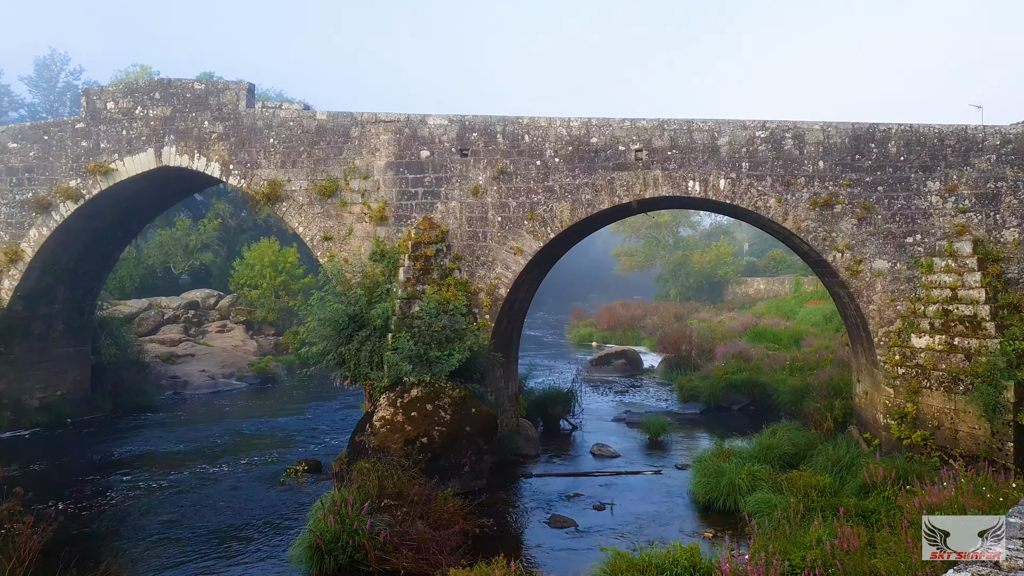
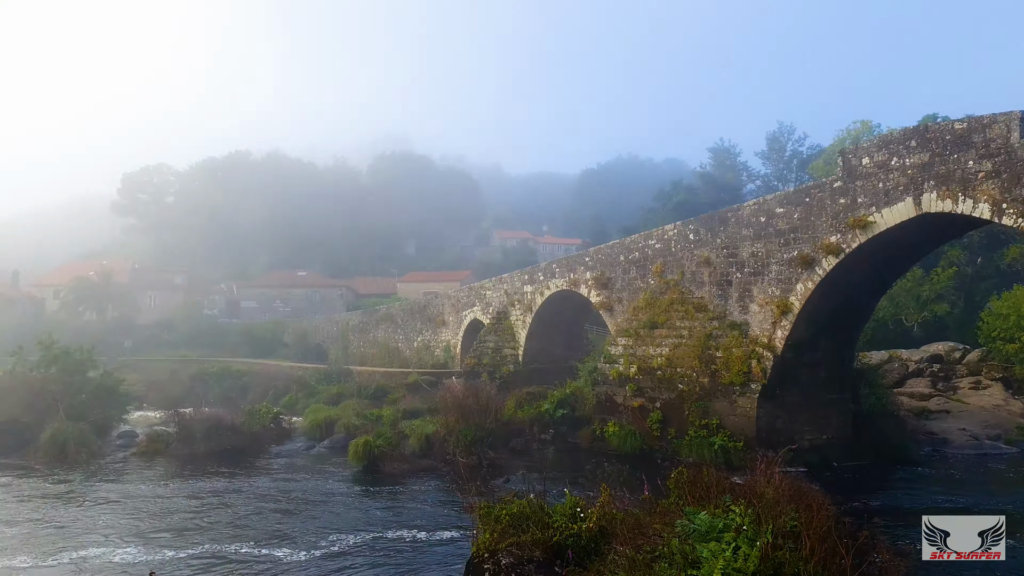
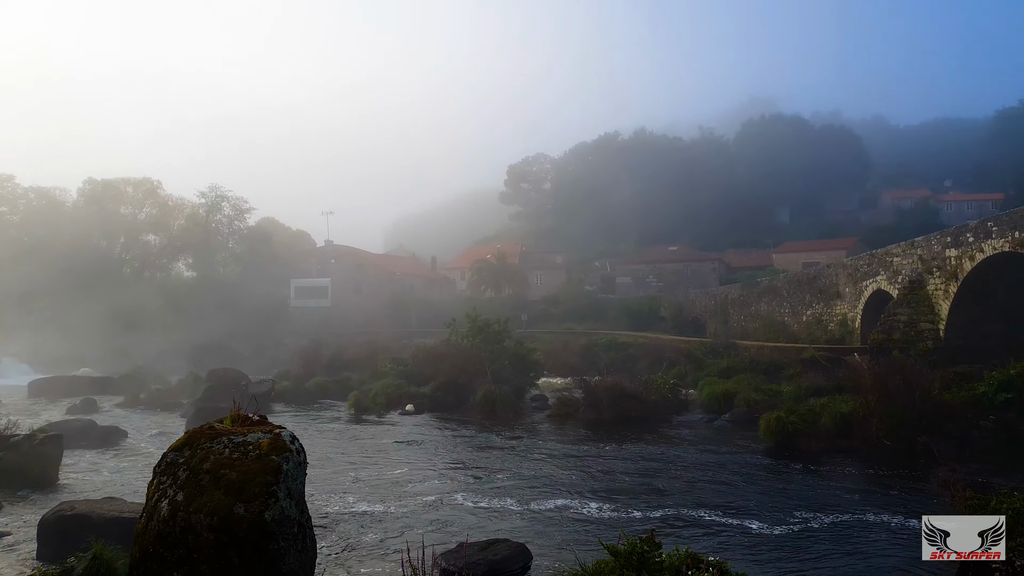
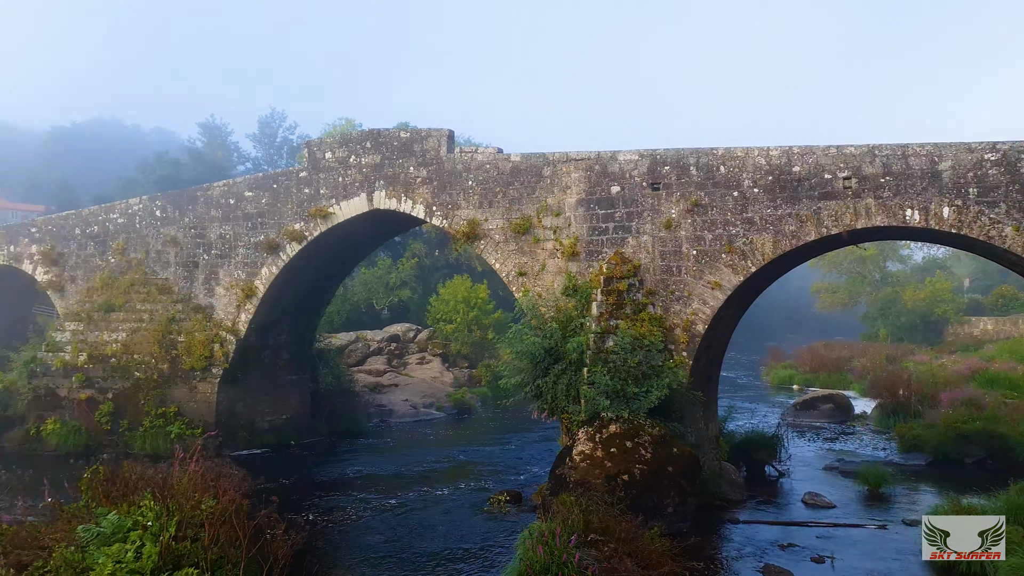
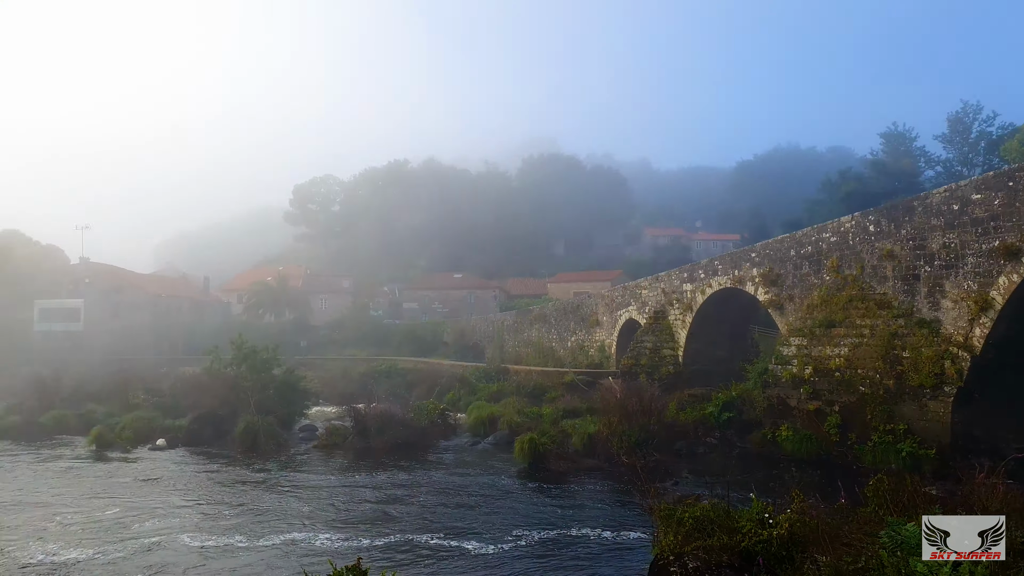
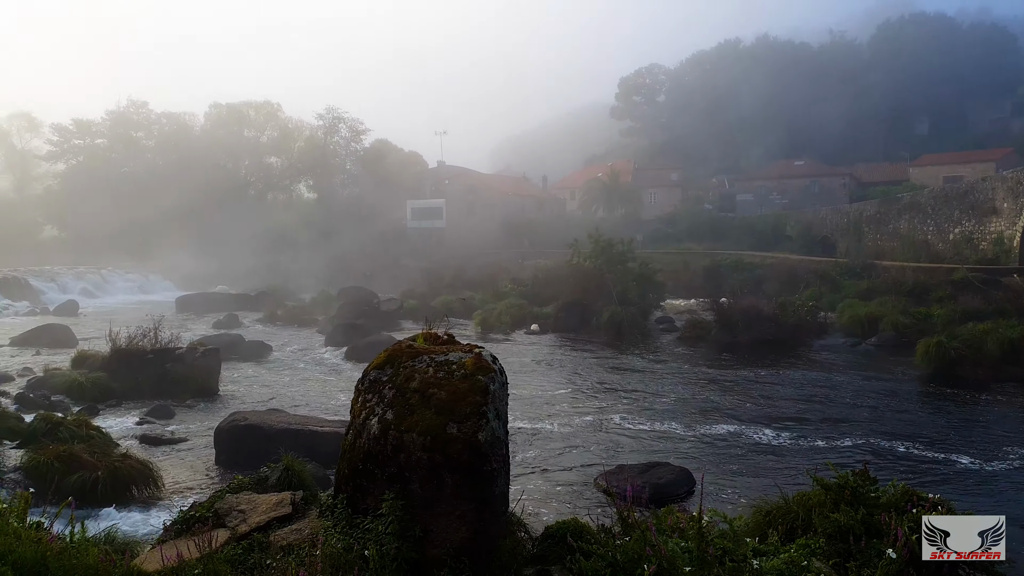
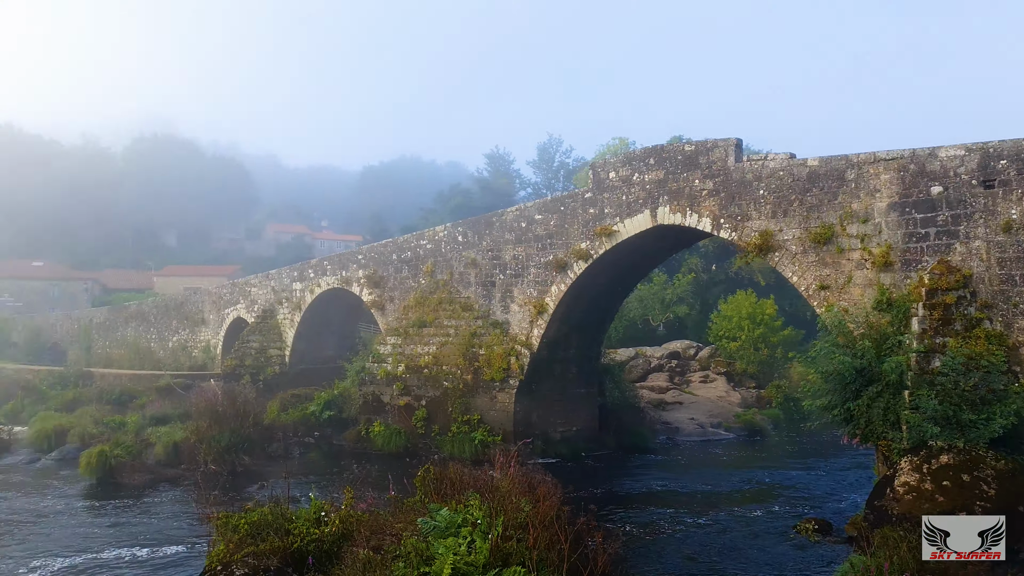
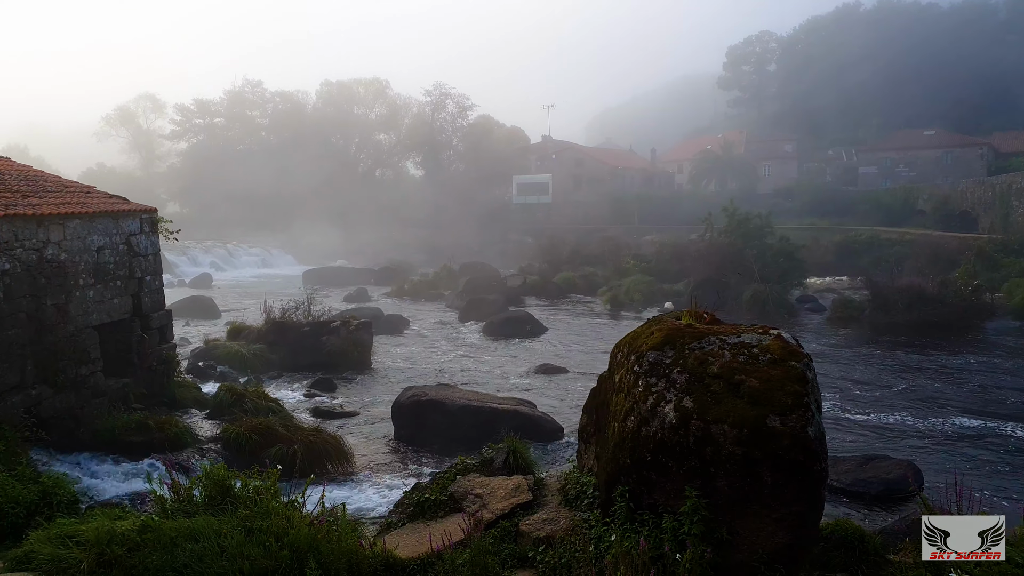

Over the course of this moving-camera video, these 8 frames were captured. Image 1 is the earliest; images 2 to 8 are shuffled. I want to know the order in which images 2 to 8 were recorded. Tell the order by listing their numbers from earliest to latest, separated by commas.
4, 7, 2, 5, 3, 6, 8
